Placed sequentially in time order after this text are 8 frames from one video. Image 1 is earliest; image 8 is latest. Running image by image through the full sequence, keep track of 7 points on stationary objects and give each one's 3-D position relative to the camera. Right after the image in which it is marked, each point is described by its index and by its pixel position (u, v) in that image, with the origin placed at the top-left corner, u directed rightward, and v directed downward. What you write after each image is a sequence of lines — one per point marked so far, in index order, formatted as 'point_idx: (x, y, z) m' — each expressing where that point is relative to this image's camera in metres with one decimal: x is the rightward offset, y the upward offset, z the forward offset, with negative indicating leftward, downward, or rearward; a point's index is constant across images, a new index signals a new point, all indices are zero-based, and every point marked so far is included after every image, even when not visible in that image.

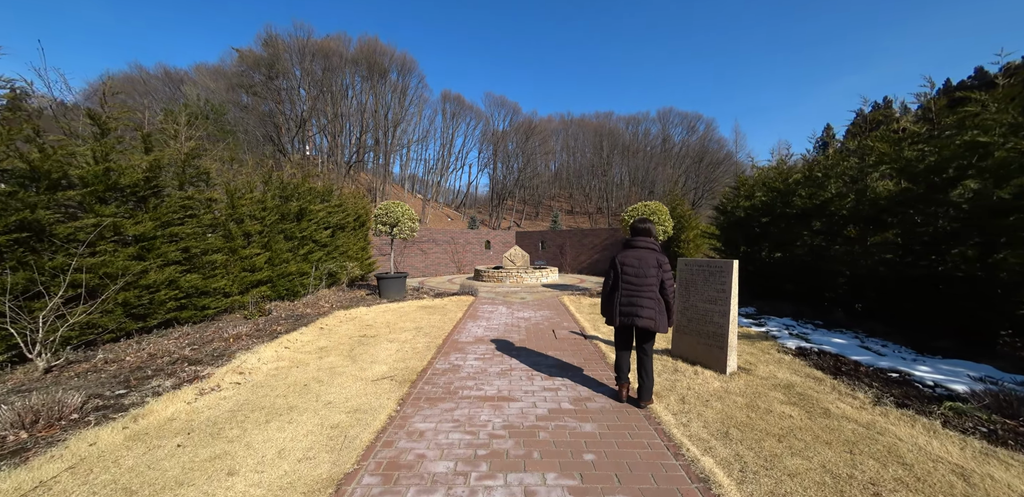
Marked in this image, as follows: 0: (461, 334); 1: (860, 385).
0: (-0.7, -1.2, +5.6) m
1: (+3.5, -1.4, +3.9) m
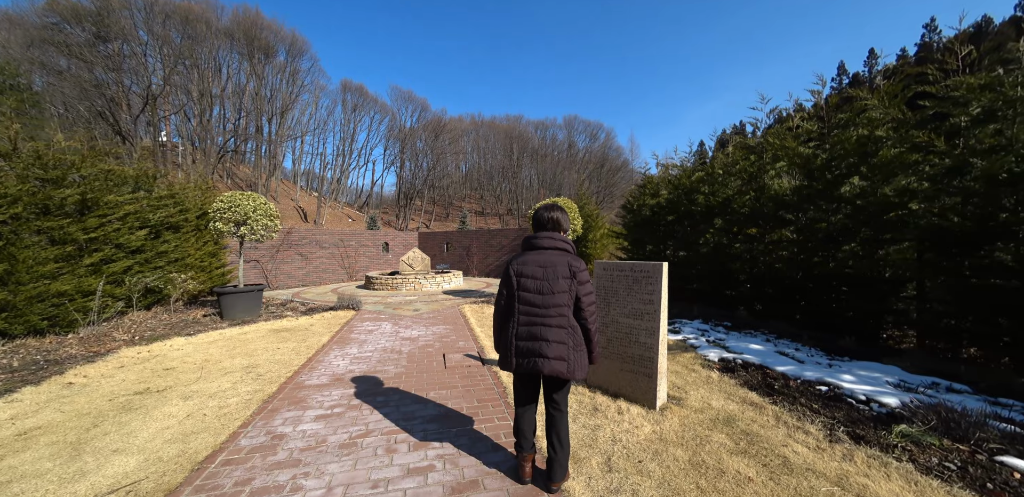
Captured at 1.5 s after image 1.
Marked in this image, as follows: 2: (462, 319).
0: (-2.1, -1.3, +4.1) m
1: (+2.5, -1.4, +3.3) m
2: (-1.0, -1.6, +7.2) m
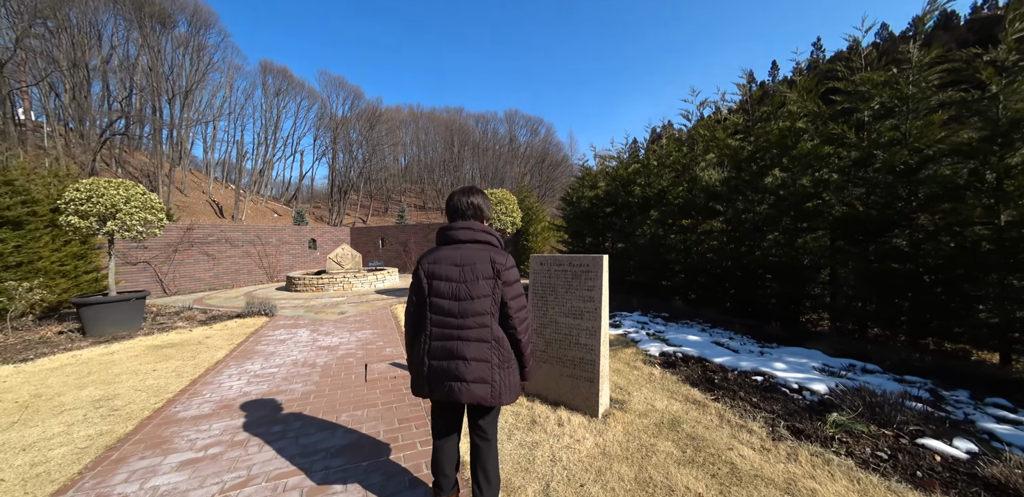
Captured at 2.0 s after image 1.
0: (-2.7, -1.2, +3.3) m
1: (+1.9, -1.3, +3.2) m
2: (-2.0, -1.5, +6.6) m
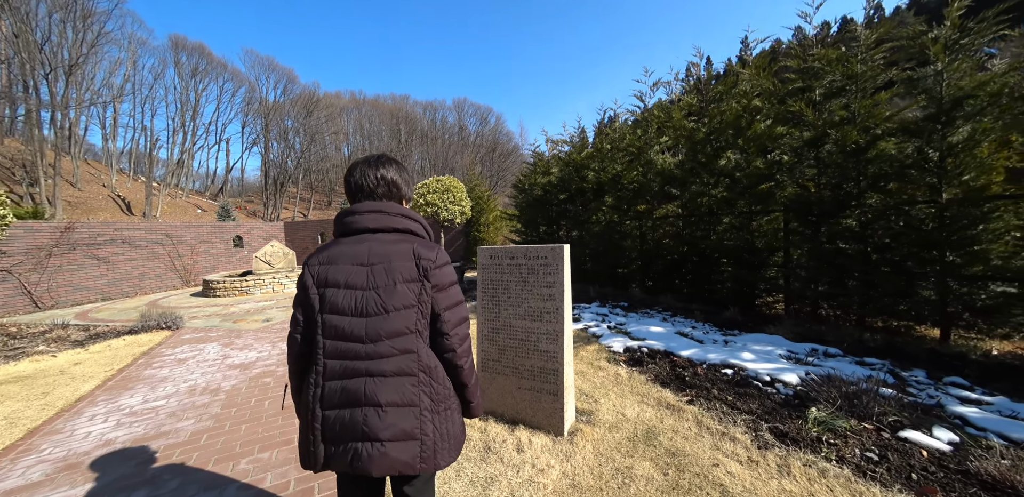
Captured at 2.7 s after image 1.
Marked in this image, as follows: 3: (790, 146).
0: (-3.0, -1.3, +2.5) m
1: (+1.6, -1.2, +2.9) m
2: (-2.8, -1.5, +5.8) m
3: (+3.6, +1.3, +5.1) m
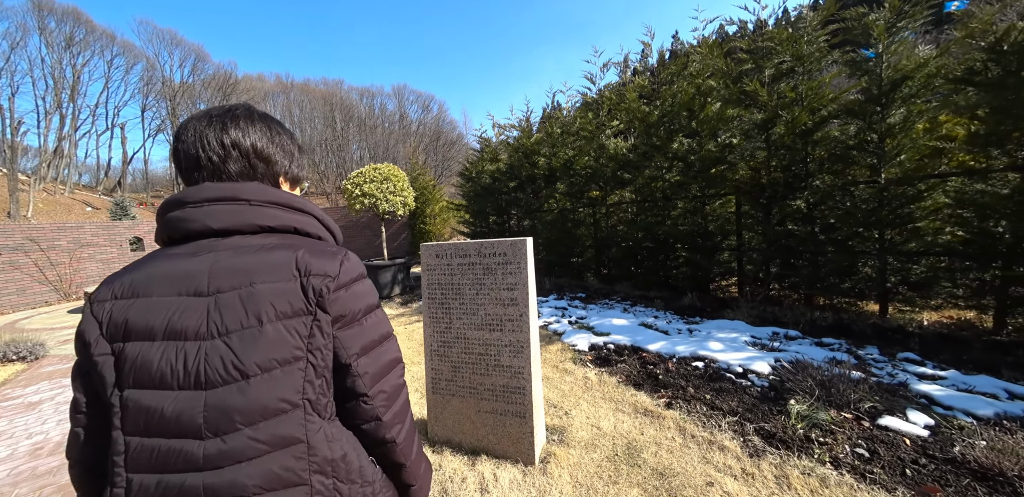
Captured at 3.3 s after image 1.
0: (-3.2, -1.4, +1.6) m
1: (+1.3, -1.1, +2.7) m
2: (-3.4, -1.5, +5.0) m
3: (+2.9, +1.5, +5.0) m
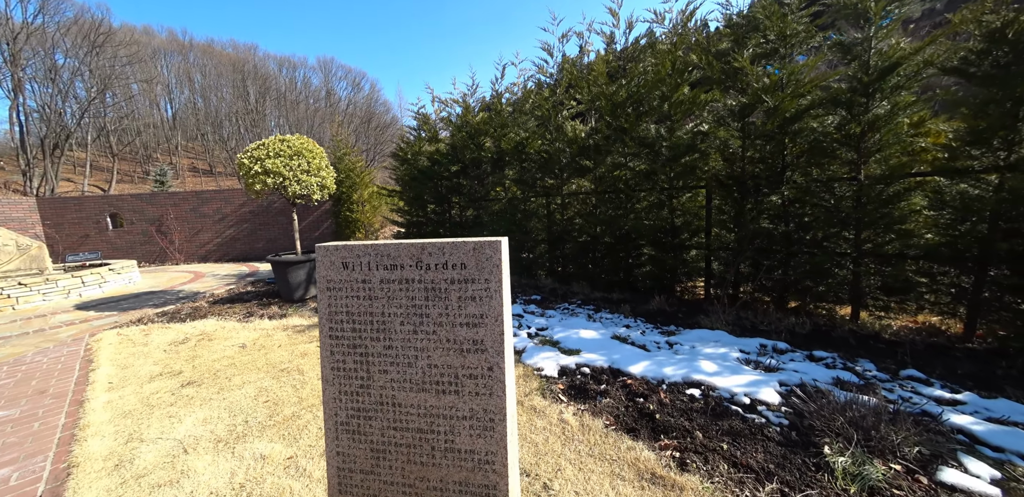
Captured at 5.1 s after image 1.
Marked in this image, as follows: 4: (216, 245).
0: (-3.2, -1.4, +0.2) m
1: (+1.1, -1.1, +2.0) m
2: (-3.9, -1.4, +3.5) m
3: (+2.4, +1.6, +4.5) m
4: (-9.4, +0.1, +12.5) m
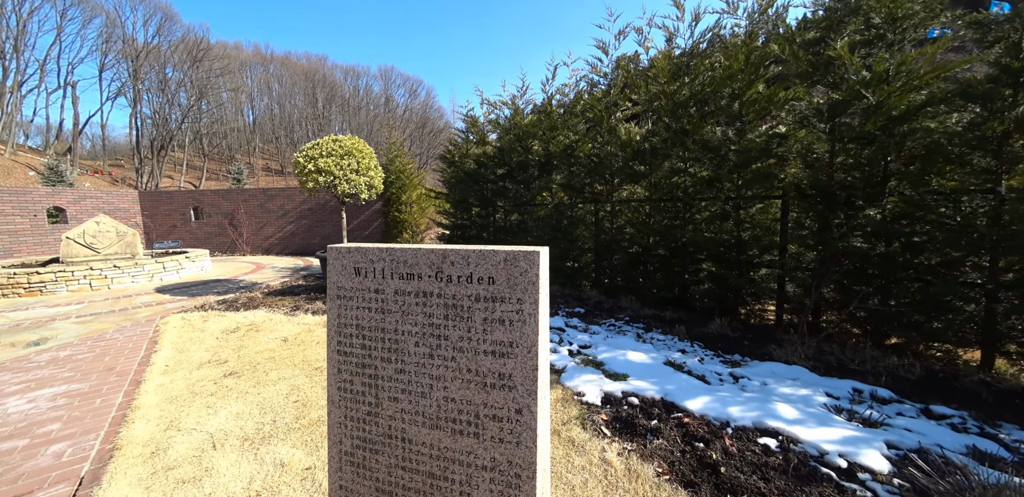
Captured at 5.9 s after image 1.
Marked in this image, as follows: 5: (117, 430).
0: (-3.2, -1.3, +0.3) m
1: (+1.2, -1.2, +1.5) m
2: (-3.6, -1.3, +3.6) m
3: (+2.9, +1.4, +3.9) m
4: (-8.0, +0.3, +13.2) m
5: (-3.0, -1.4, +3.0) m
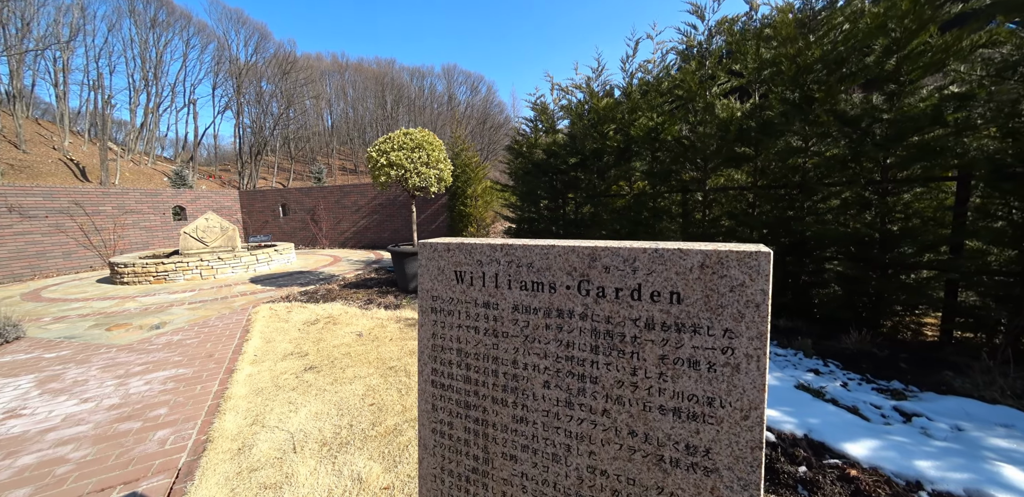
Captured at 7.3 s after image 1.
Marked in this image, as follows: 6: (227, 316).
0: (-3.0, -1.2, +0.4) m
1: (+1.6, -1.2, +1.0) m
2: (-2.8, -1.2, +3.7) m
3: (+3.6, +1.4, +3.0) m
4: (-5.7, +0.5, +13.8) m
5: (-2.4, -1.3, +3.0) m
6: (-4.3, -1.0, +5.9) m
